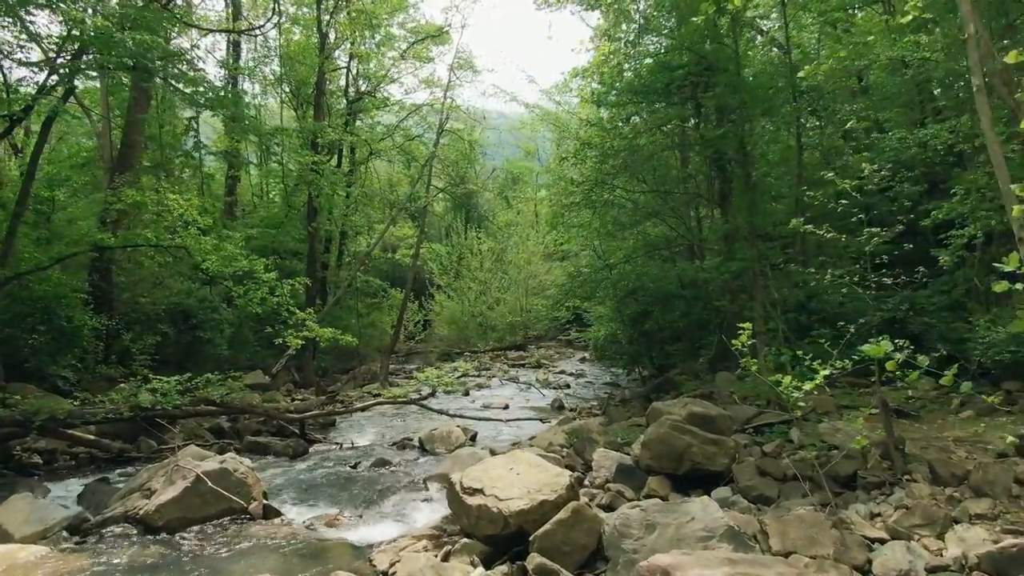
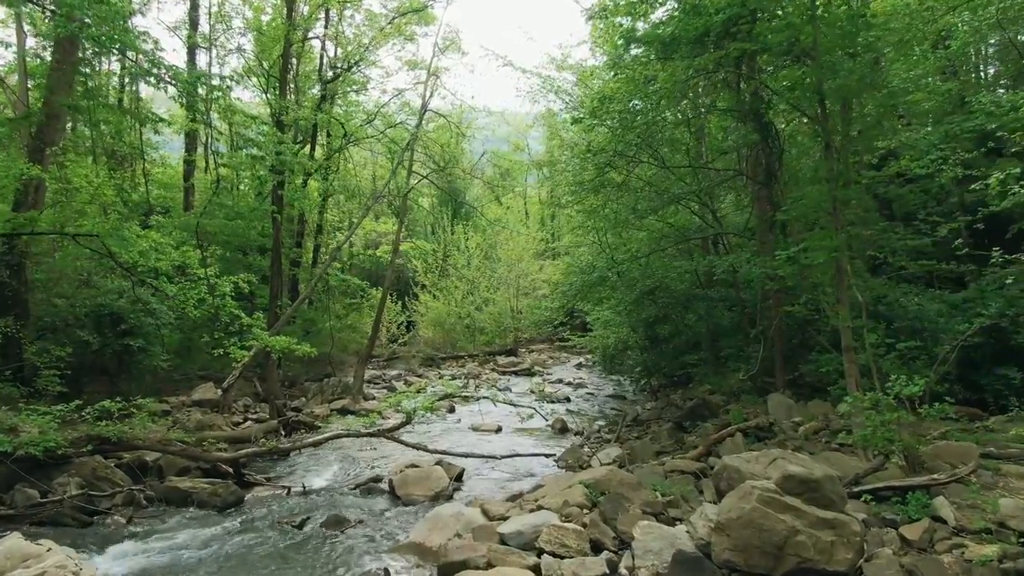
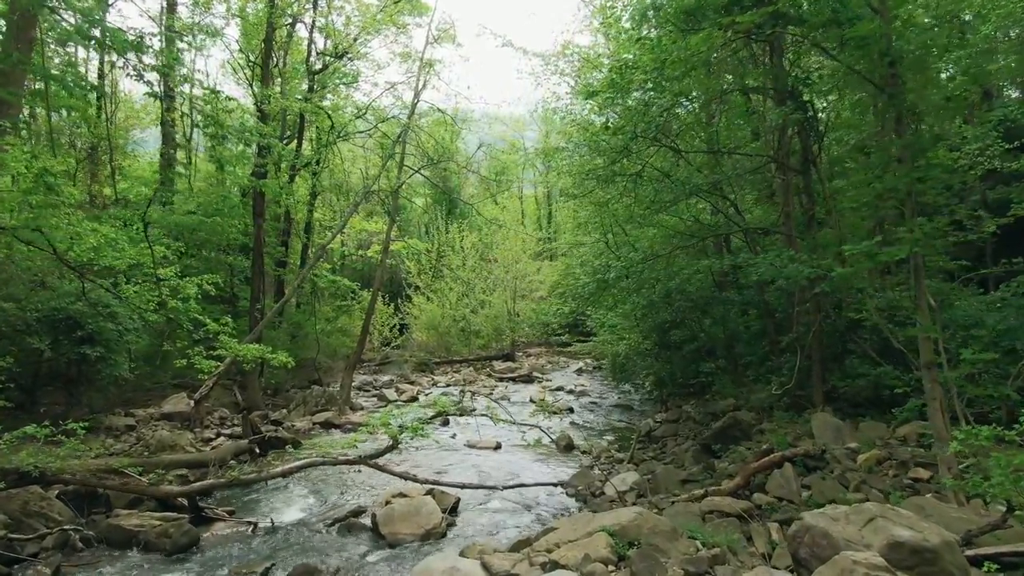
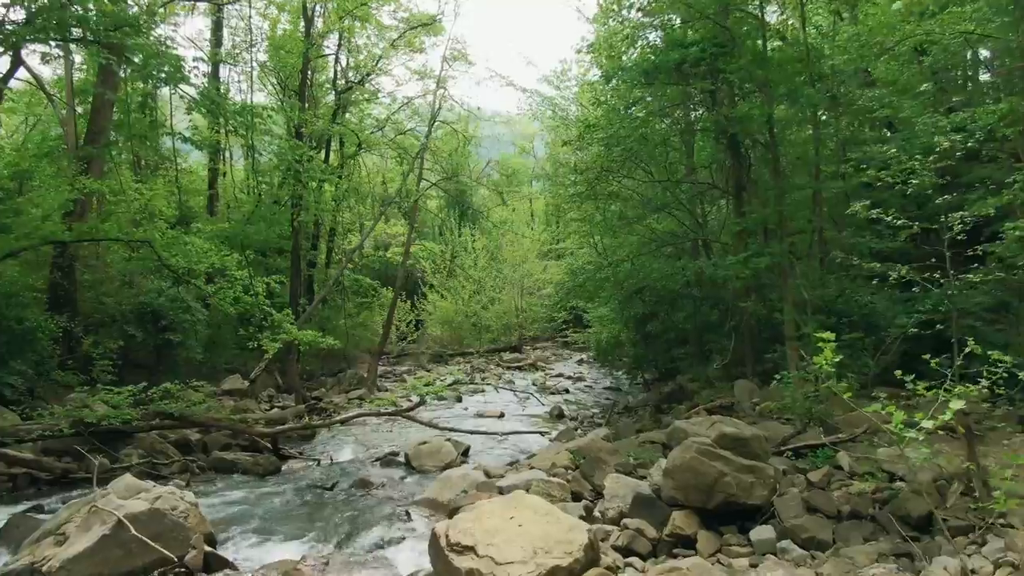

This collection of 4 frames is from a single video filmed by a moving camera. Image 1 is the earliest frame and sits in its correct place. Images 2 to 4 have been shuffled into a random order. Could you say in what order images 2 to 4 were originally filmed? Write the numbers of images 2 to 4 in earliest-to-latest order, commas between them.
4, 2, 3
